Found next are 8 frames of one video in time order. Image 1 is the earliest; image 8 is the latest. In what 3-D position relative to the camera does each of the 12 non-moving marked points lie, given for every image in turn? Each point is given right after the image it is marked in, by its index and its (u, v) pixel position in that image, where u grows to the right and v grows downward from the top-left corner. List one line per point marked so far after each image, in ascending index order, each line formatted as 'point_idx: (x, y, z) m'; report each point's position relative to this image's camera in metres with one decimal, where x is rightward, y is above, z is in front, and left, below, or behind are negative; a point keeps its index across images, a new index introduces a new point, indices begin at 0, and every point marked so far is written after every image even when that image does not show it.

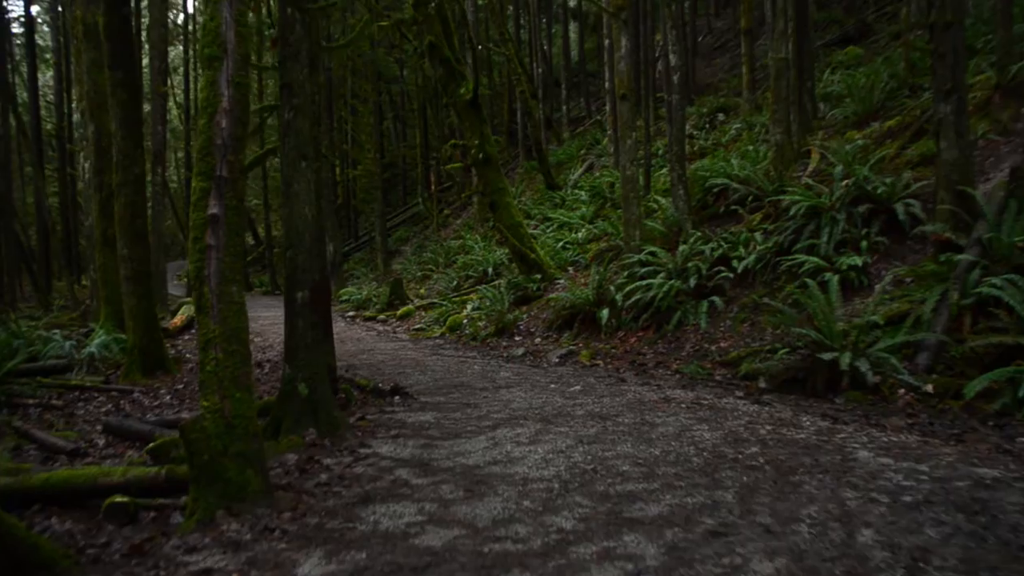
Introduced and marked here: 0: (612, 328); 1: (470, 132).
0: (+1.2, -0.5, +12.0) m
1: (-0.7, +2.6, +17.1) m
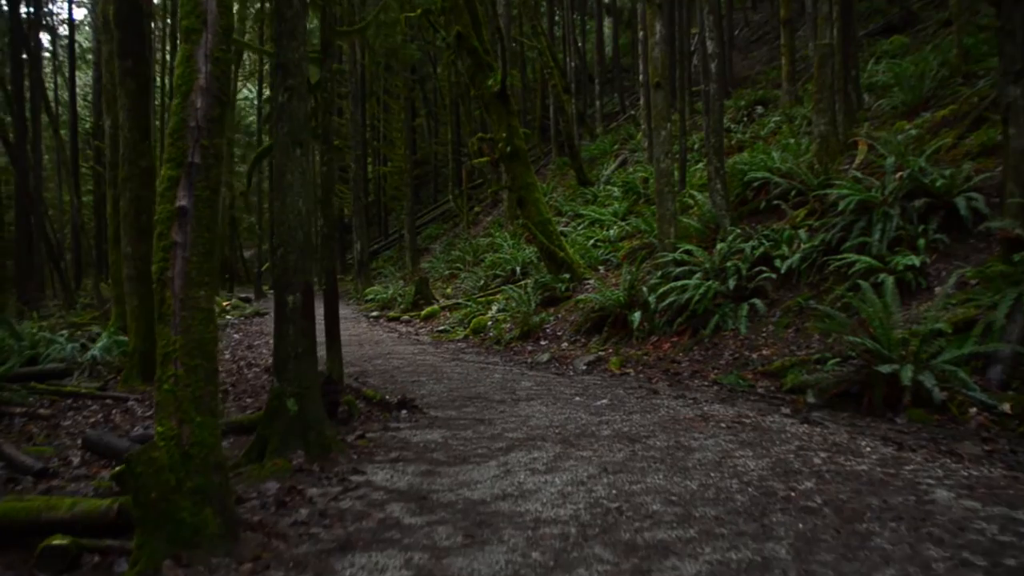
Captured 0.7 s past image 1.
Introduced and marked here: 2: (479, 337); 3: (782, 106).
0: (+1.5, -0.5, +11.2) m
1: (-0.3, +2.6, +16.4) m
2: (-0.5, -0.7, +15.3) m
3: (+5.3, +3.6, +19.8) m
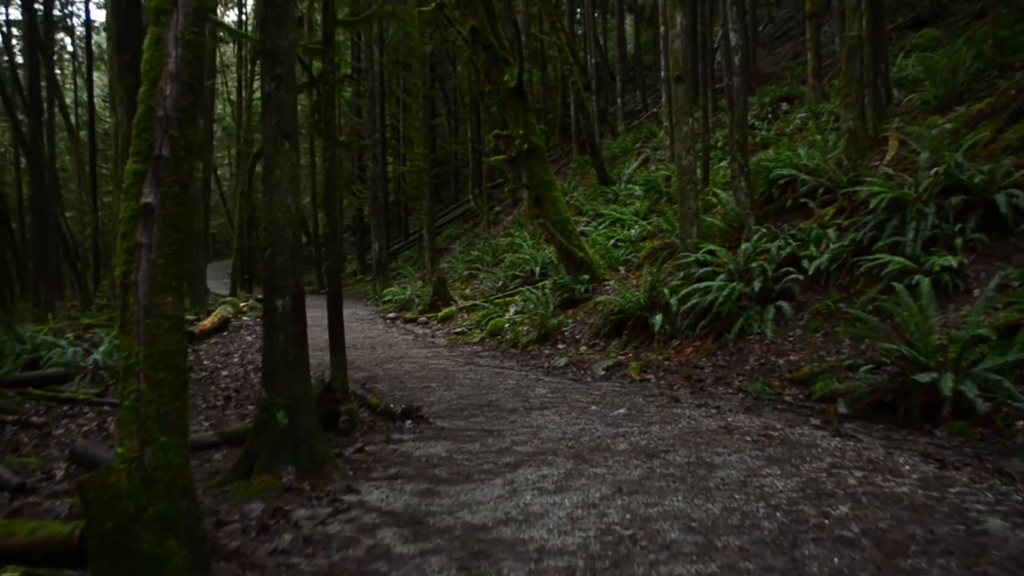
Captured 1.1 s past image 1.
0: (+1.6, -0.5, +10.7) m
1: (0.0, +2.6, +15.9) m
2: (-0.2, -0.8, +14.9) m
3: (+5.7, +3.6, +19.3) m
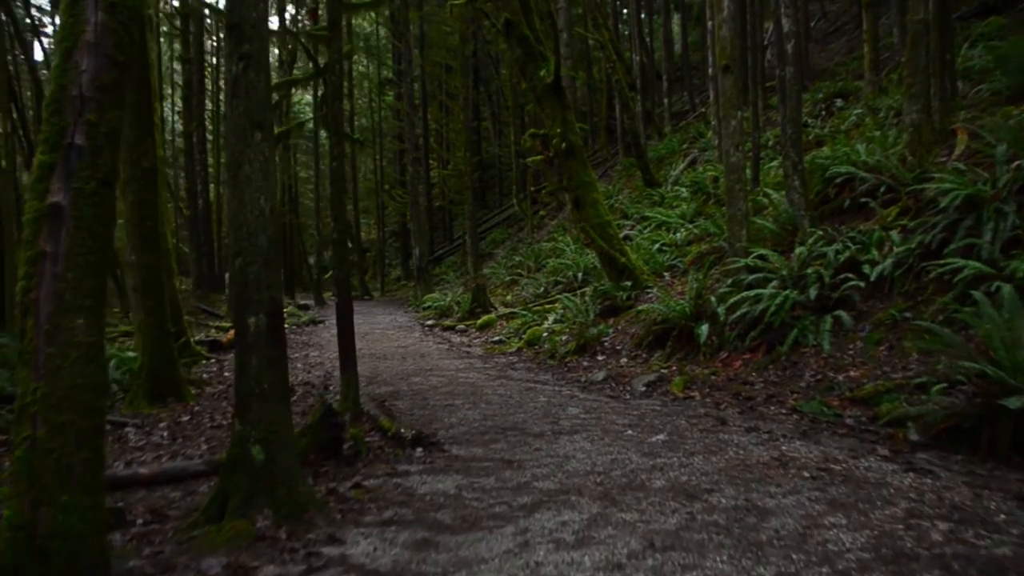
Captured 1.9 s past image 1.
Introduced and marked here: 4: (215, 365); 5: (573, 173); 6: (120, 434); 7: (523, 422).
0: (+1.9, -0.6, +9.9) m
1: (+0.6, +2.5, +15.2) m
2: (+0.3, -0.9, +14.1) m
3: (+6.4, +3.5, +18.2) m
4: (-3.9, -1.1, +13.1) m
5: (+0.9, +1.7, +15.3) m
6: (-3.2, -1.2, +8.2) m
7: (+0.1, -1.0, +7.4) m
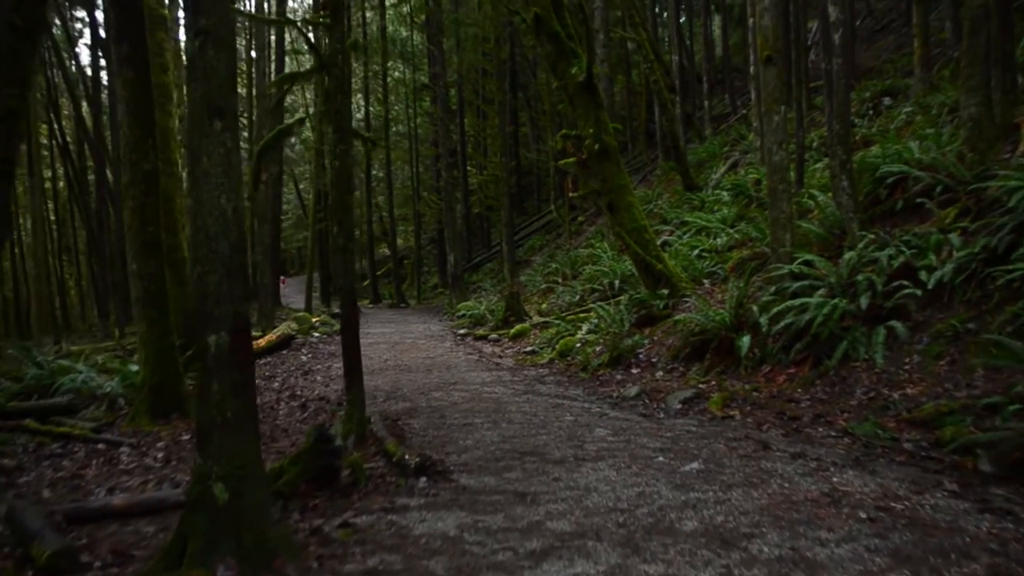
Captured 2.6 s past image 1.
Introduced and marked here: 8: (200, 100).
0: (+2.2, -0.7, +9.1) m
1: (+1.0, +2.4, +14.5) m
2: (+0.7, -1.0, +13.5) m
3: (+6.9, +3.3, +17.3) m
4: (-3.5, -1.2, +12.6) m
5: (+1.4, +1.6, +14.6) m
6: (-3.0, -1.3, +7.6) m
7: (+0.2, -1.0, +6.7) m
8: (-1.2, +0.7, +3.9) m
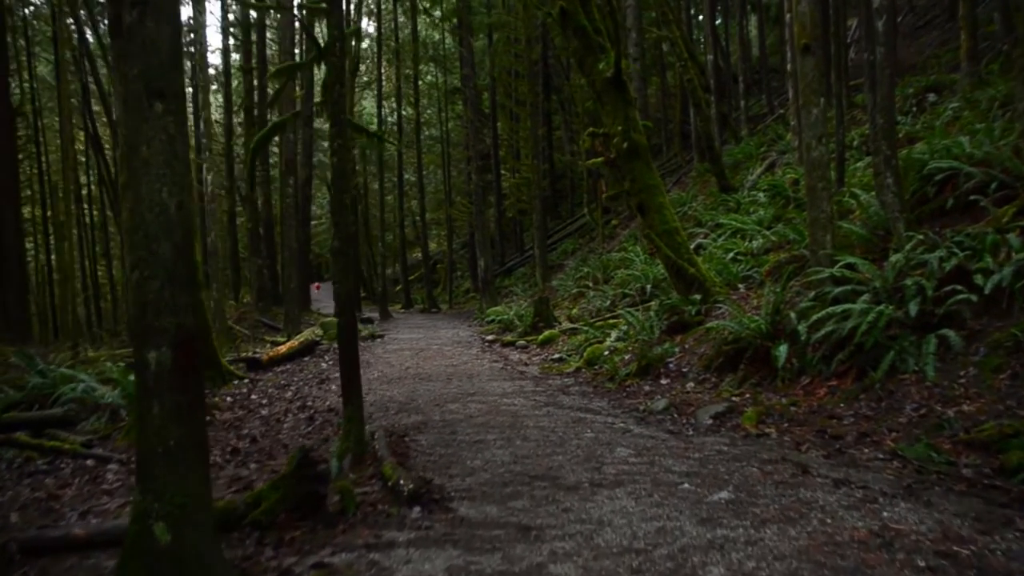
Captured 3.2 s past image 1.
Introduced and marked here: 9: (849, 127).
0: (+2.3, -0.7, +8.4) m
1: (+1.4, +2.3, +13.9) m
2: (+1.0, -1.0, +12.8) m
3: (+7.4, +3.3, +16.5) m
4: (-3.2, -1.2, +12.1) m
5: (+1.7, +1.6, +13.9) m
6: (-2.9, -1.3, +7.1) m
7: (+0.3, -1.1, +6.1) m
8: (-1.2, +0.7, +3.4) m
9: (+6.2, +3.0, +18.6) m
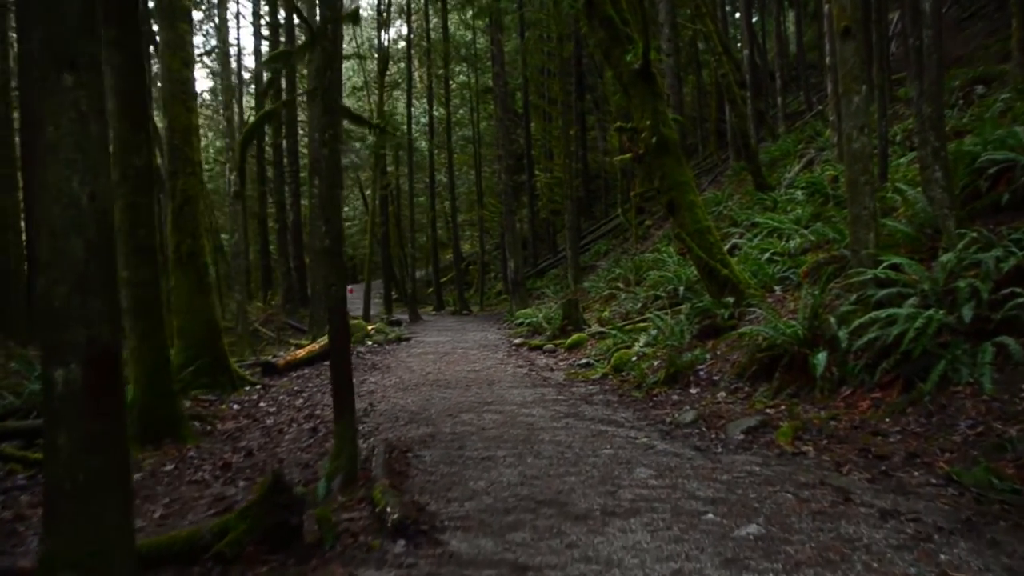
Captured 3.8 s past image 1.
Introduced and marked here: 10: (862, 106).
0: (+2.4, -0.7, +7.7) m
1: (+1.7, +2.3, +13.2) m
2: (+1.3, -1.1, +12.2) m
3: (+7.8, +3.2, +15.6) m
4: (-3.0, -1.3, +11.6) m
5: (+2.0, +1.5, +13.3) m
6: (-2.8, -1.3, +6.6) m
7: (+0.3, -1.1, +5.5) m
8: (-1.3, +0.7, +2.8) m
9: (+6.7, +3.0, +17.7) m
10: (+3.0, +1.6, +8.6) m
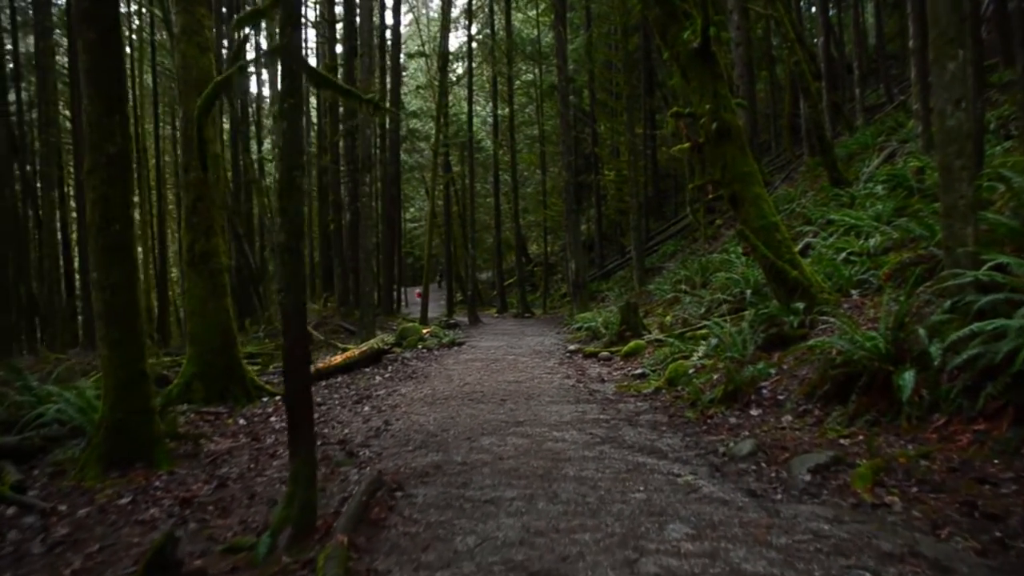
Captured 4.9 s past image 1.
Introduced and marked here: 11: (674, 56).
0: (+2.6, -0.8, +6.3) m
1: (+2.2, +2.3, +11.8) m
2: (+1.7, -1.1, +10.8) m
3: (+8.4, +3.2, +13.8) m
4: (-2.6, -1.3, +10.6) m
5: (+2.5, +1.5, +11.9) m
6: (-2.8, -1.3, +5.6) m
7: (+0.3, -1.1, +4.2) m
8: (-1.5, +0.7, +1.7) m
9: (+7.5, +2.9, +16.0) m
10: (+3.2, +1.5, +7.2) m
11: (+2.0, +2.8, +12.2) m
